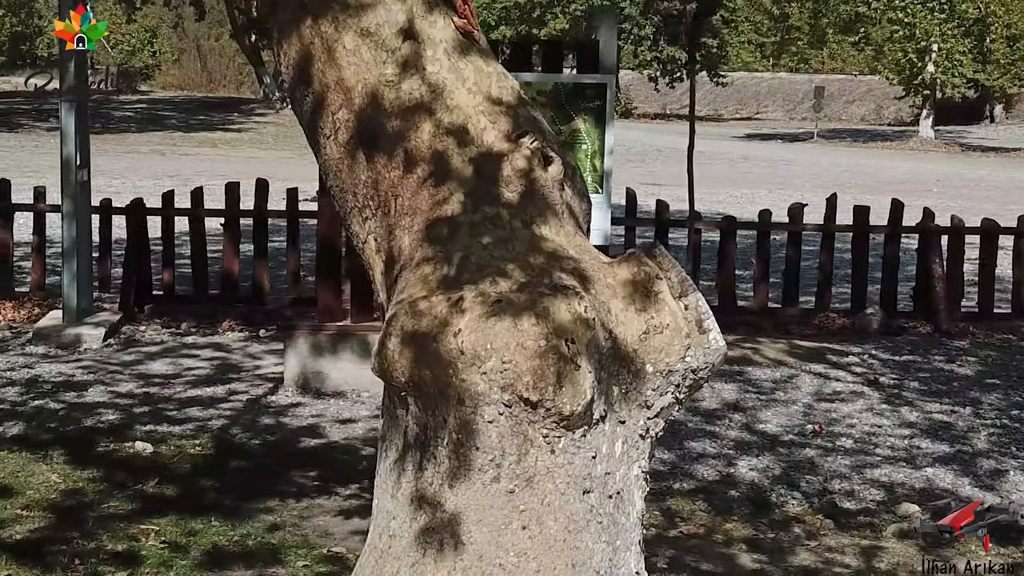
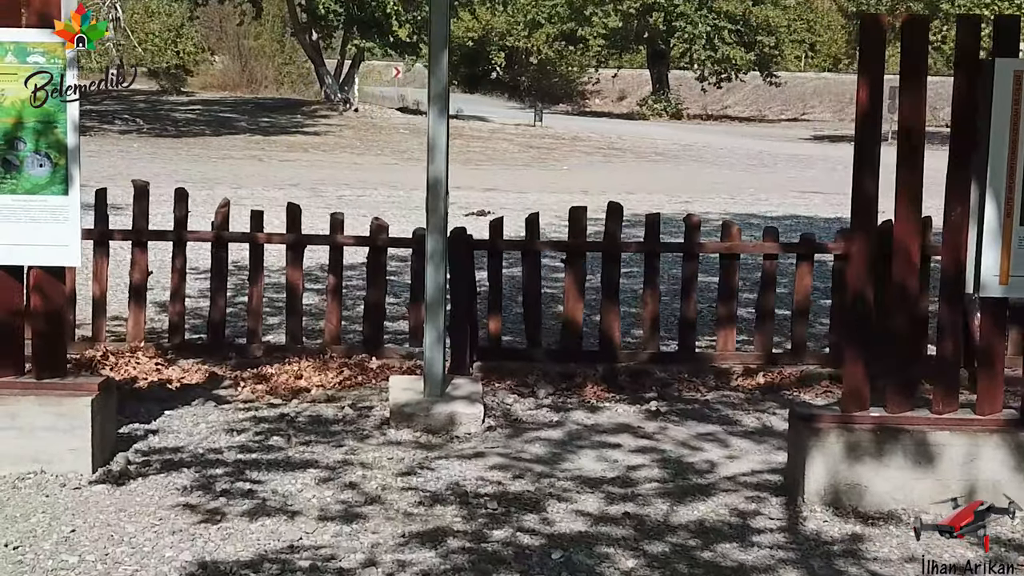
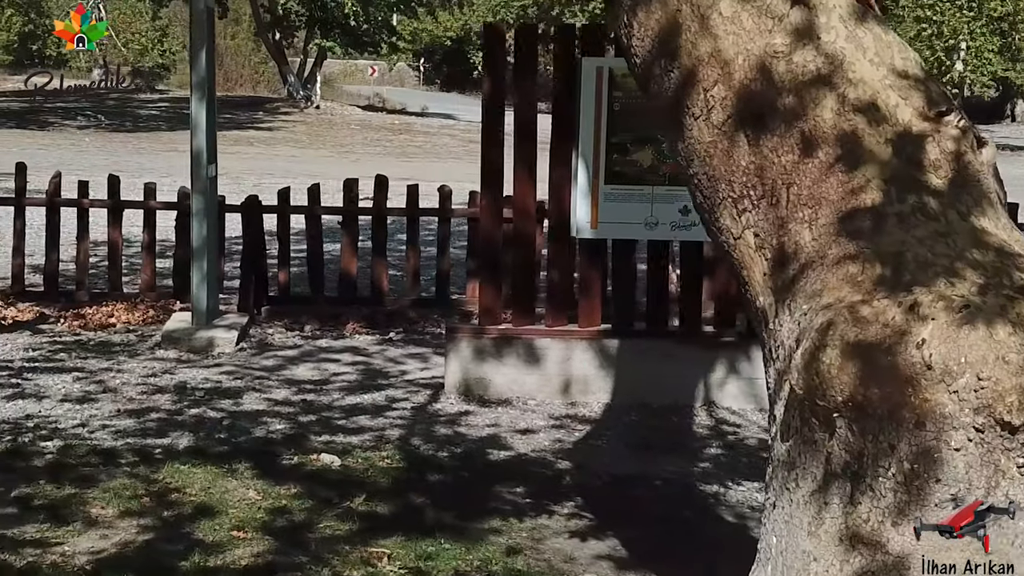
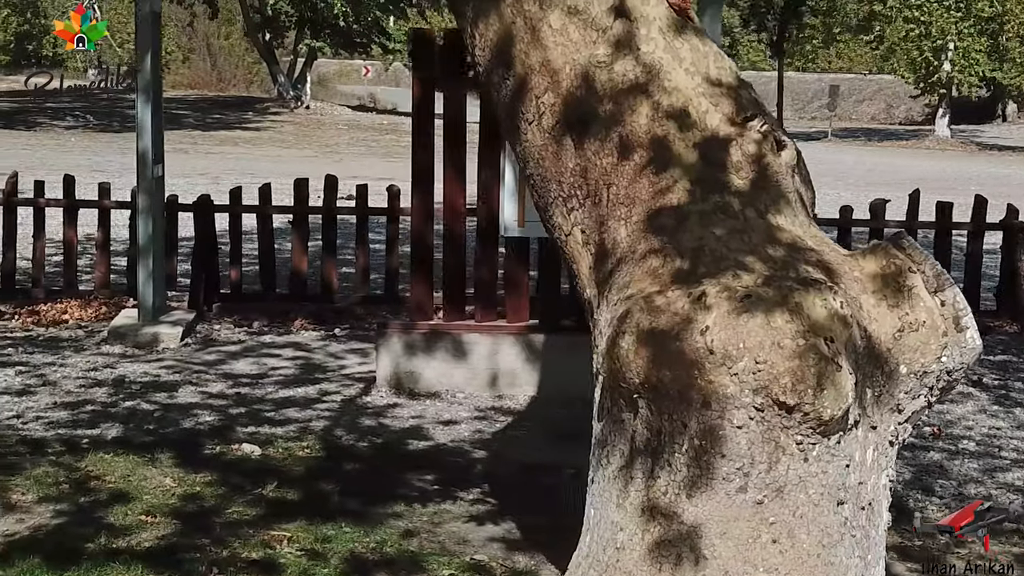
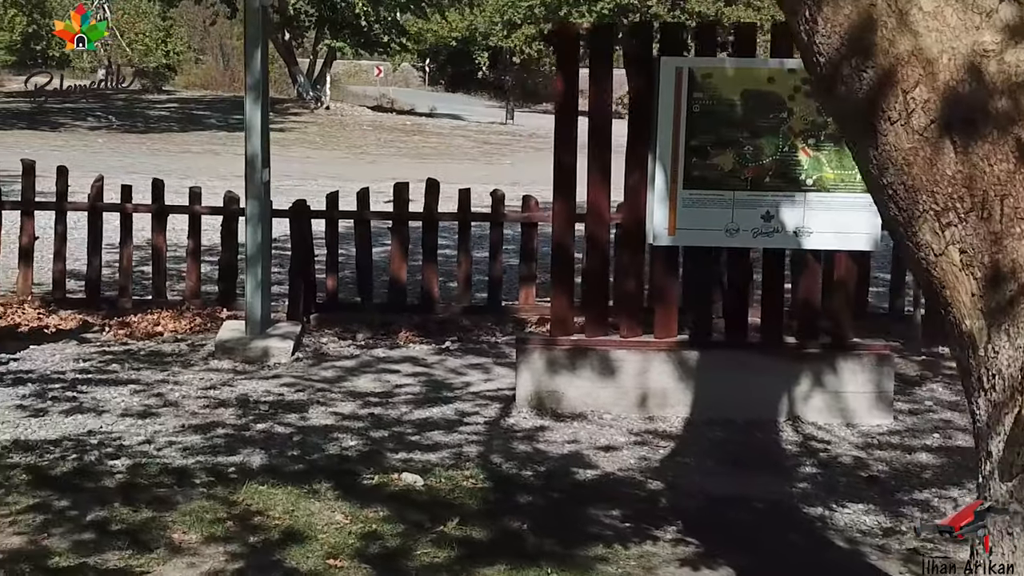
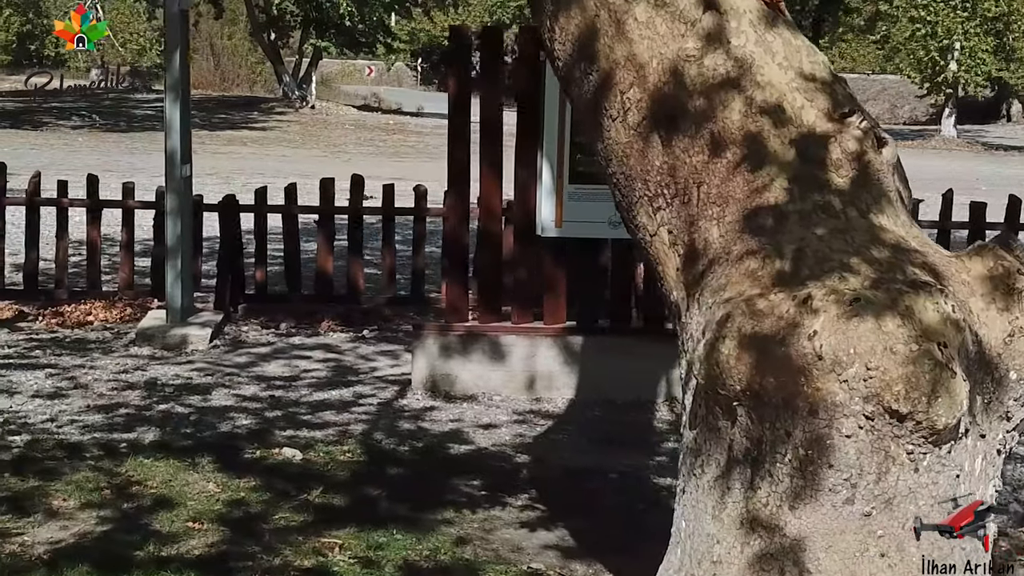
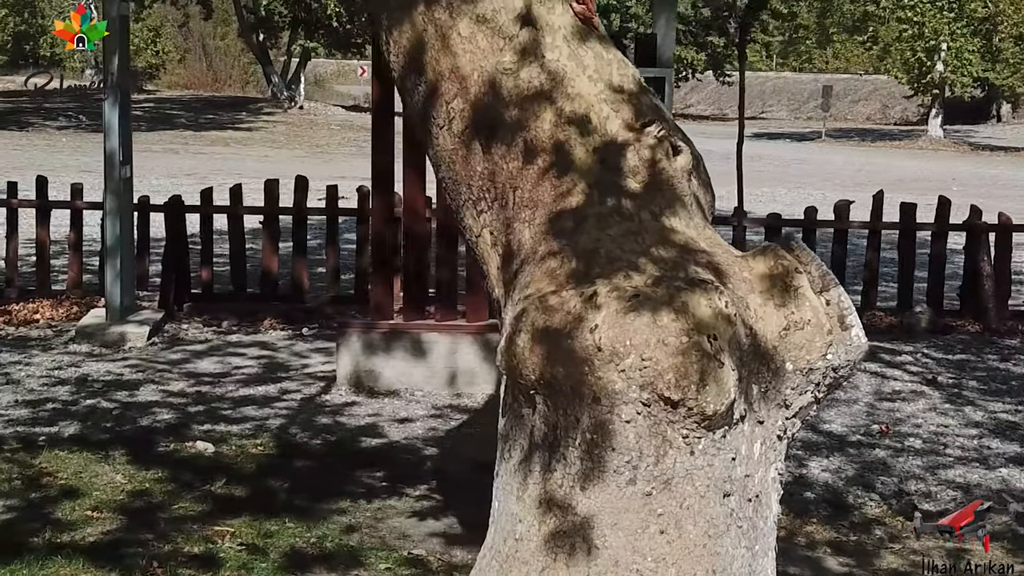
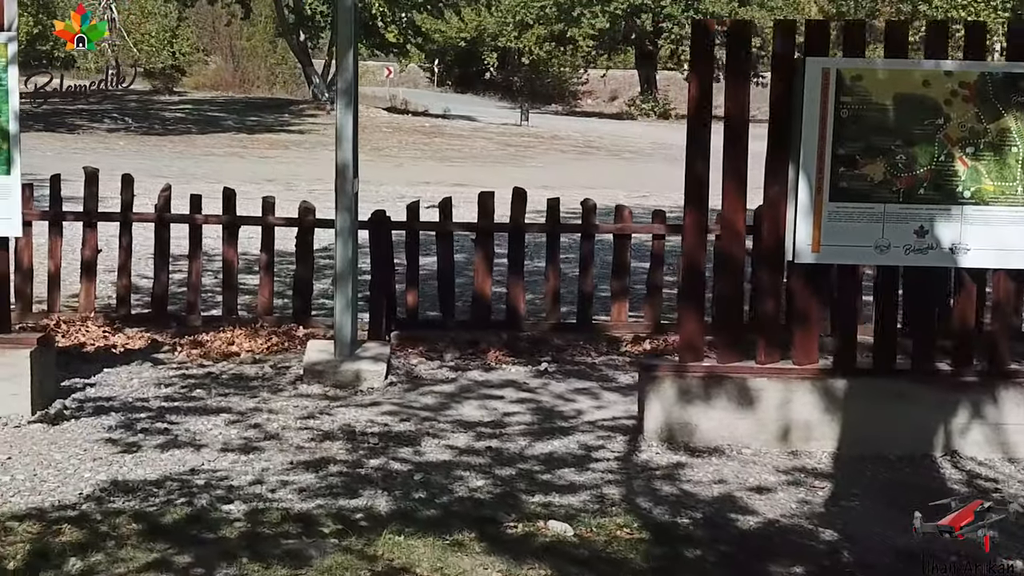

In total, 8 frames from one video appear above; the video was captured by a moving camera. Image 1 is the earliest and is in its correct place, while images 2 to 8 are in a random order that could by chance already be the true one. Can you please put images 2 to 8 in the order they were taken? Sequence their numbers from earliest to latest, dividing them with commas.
7, 4, 6, 3, 5, 8, 2
